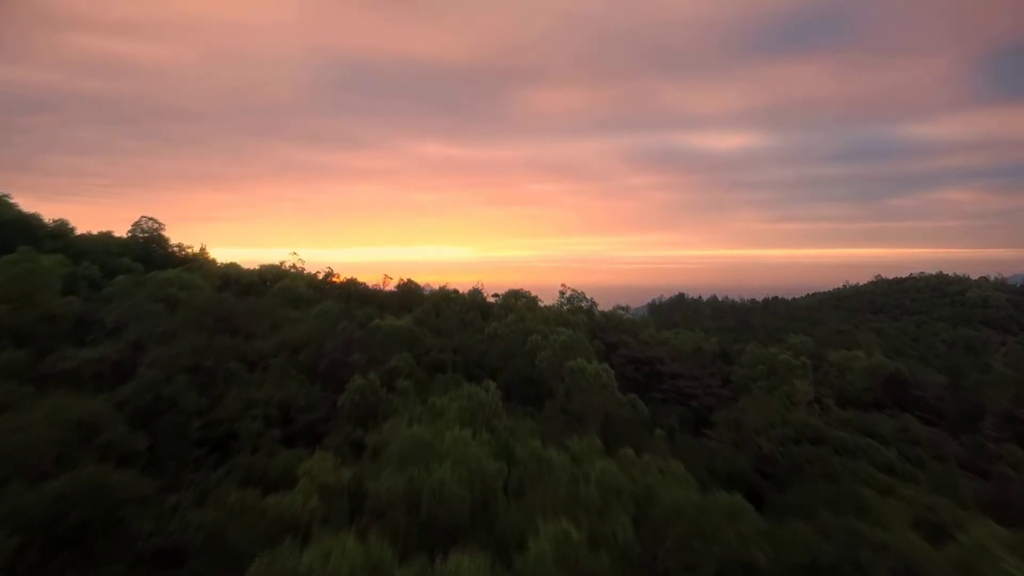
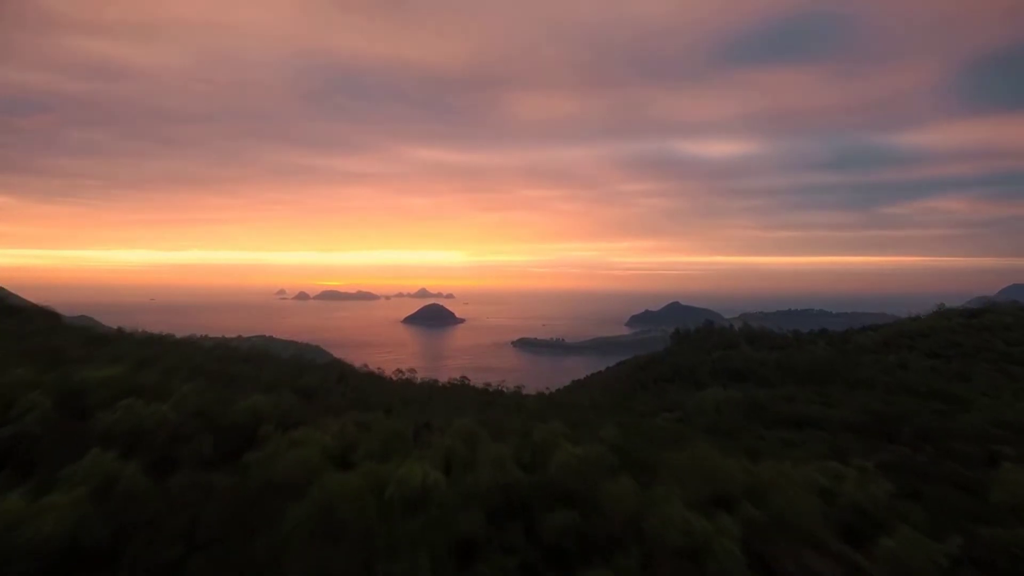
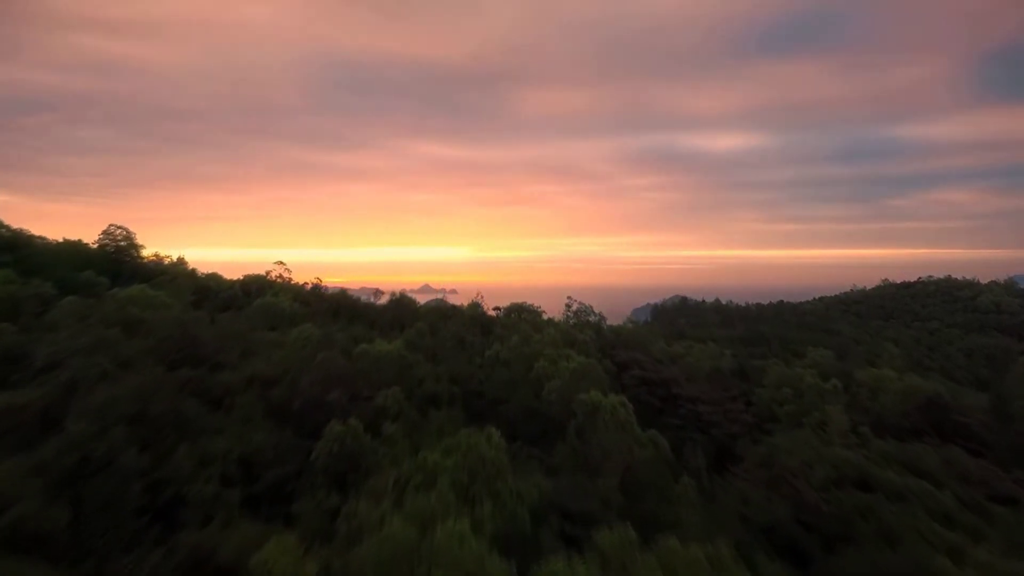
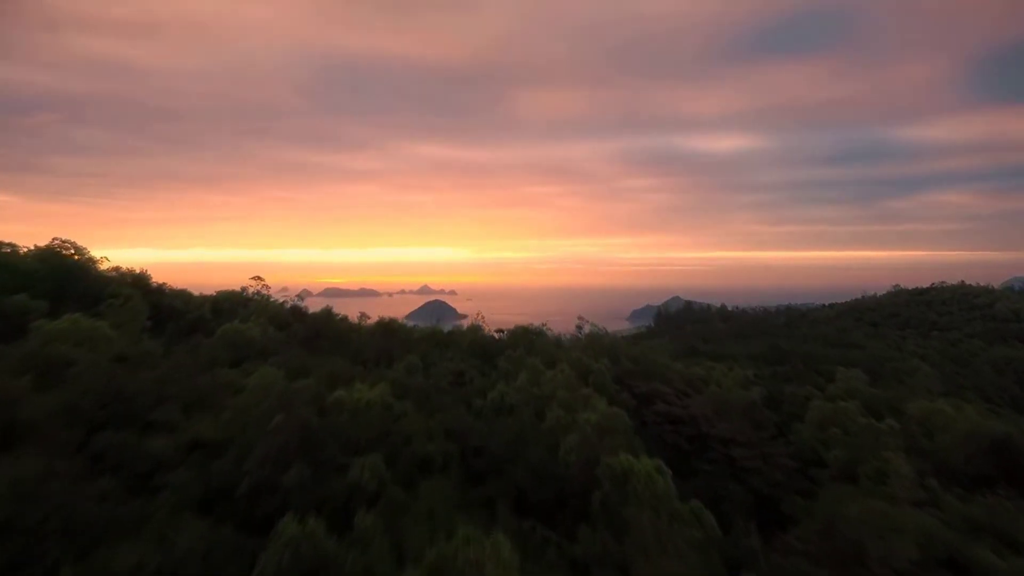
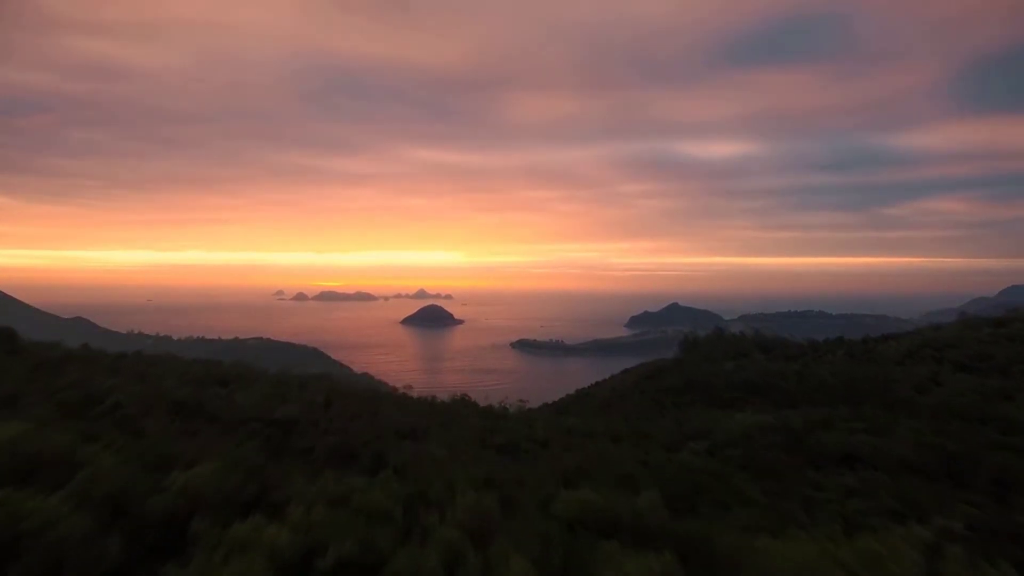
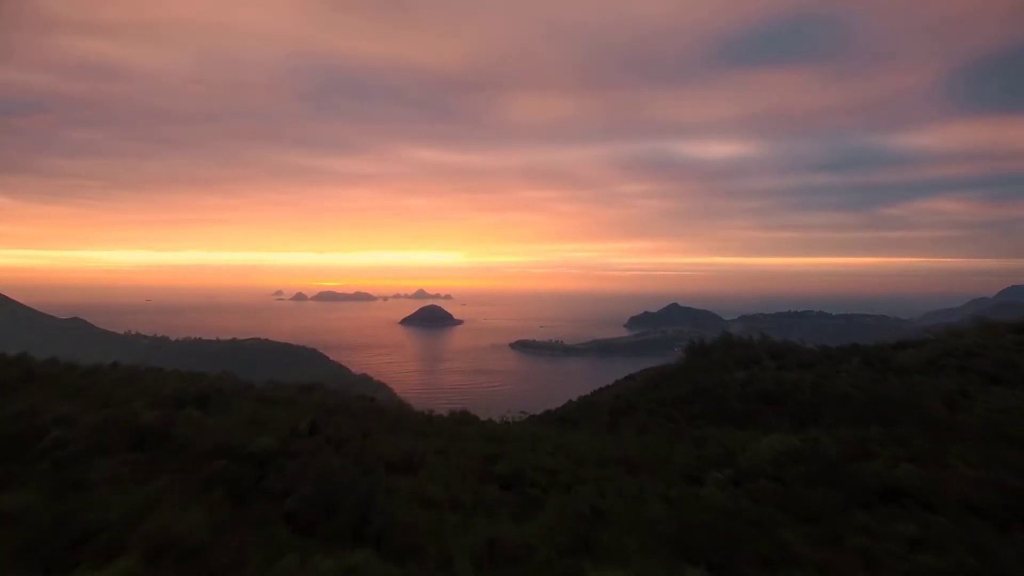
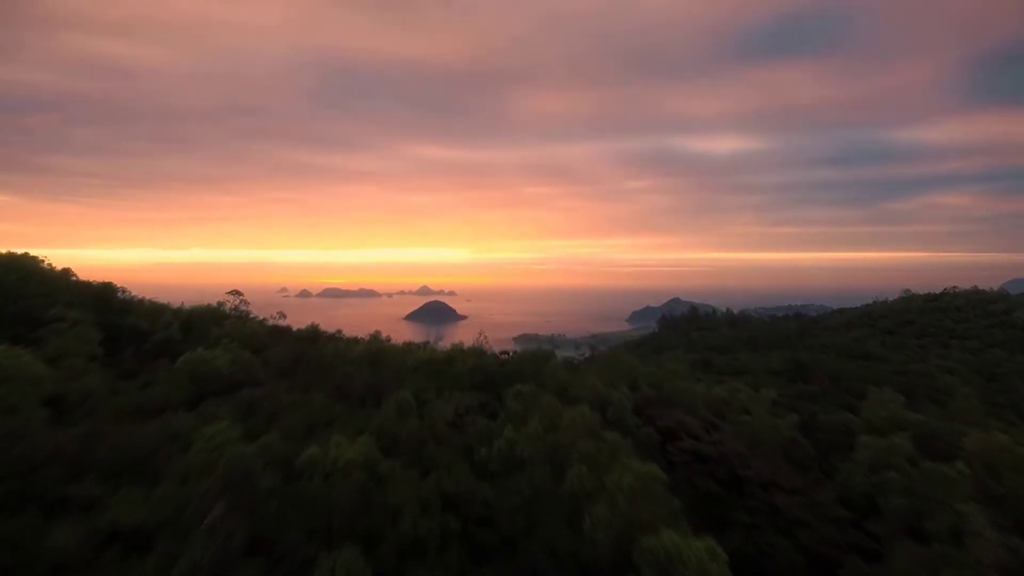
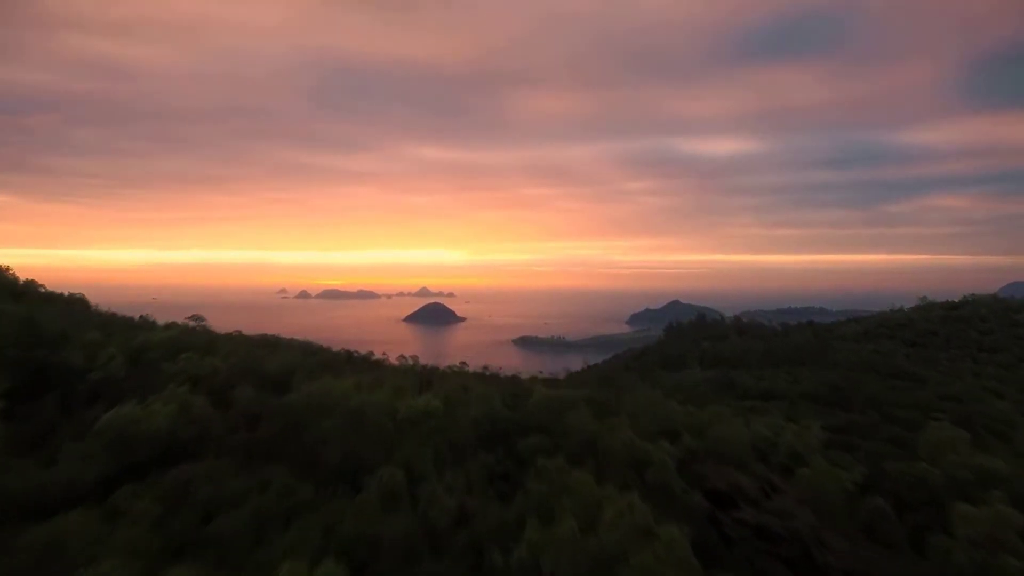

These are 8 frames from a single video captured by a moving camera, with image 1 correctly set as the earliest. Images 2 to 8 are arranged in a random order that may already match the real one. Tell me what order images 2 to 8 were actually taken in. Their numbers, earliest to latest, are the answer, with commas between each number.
3, 4, 7, 8, 2, 5, 6
